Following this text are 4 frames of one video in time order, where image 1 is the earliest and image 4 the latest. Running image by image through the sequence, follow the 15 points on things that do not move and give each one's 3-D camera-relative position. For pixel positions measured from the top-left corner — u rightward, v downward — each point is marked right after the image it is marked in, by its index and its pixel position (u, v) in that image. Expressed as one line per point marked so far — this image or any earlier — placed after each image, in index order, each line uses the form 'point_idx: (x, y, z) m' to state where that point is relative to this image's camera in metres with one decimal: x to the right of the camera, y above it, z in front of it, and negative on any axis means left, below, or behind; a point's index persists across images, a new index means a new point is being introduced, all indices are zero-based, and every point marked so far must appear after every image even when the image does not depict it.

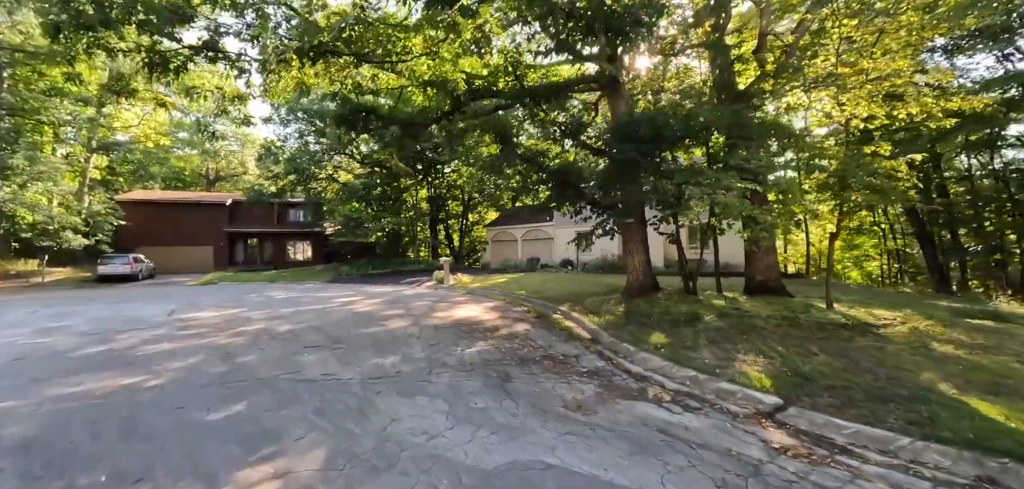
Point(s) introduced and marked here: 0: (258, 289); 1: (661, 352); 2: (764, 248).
0: (-10.6, -1.9, +15.8) m
1: (+2.2, -1.6, +5.5) m
2: (+6.1, -0.1, +9.2) m
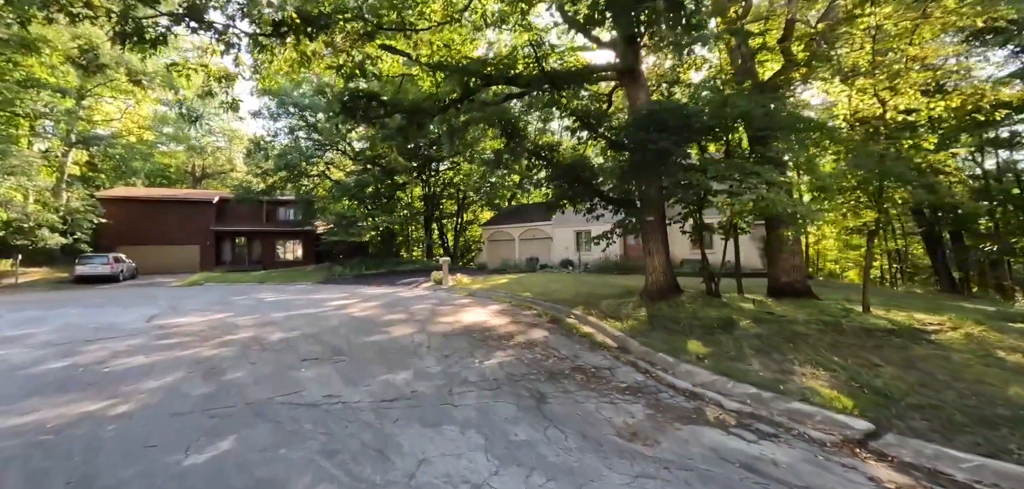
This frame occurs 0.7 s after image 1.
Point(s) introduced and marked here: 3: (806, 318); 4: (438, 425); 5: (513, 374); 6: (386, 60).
0: (-10.5, -1.8, +15.0) m
1: (+2.5, -1.5, +5.0) m
2: (+6.4, -0.1, +8.7) m
3: (+5.2, -1.3, +6.8) m
4: (-0.6, -1.5, +3.1) m
5: (0.0, -1.6, +4.7) m
6: (-3.1, +4.5, +9.3) m
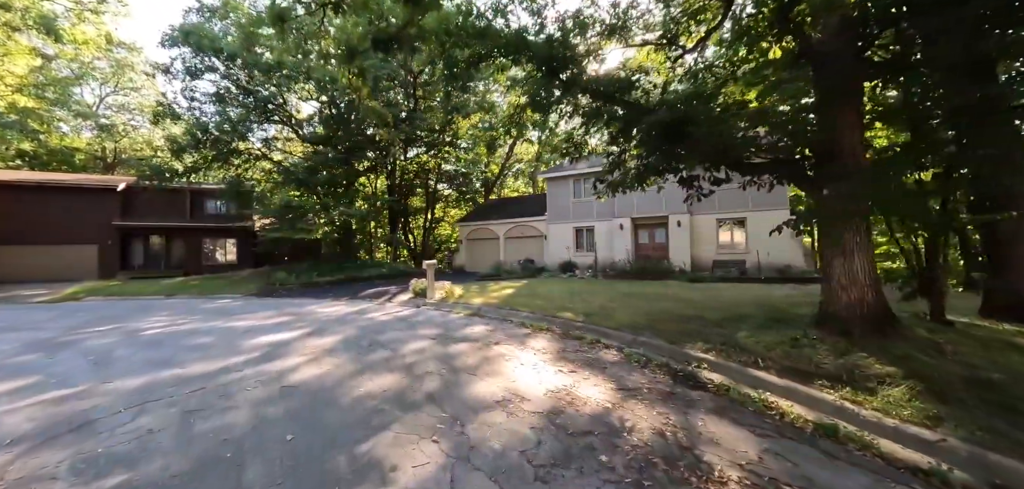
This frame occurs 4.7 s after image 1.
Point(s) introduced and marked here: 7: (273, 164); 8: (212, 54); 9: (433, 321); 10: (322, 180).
0: (-10.0, -1.8, +9.8) m
1: (+4.0, -1.4, +1.2) m
2: (+7.4, 0.0, +5.4) m
3: (+6.5, -1.2, +3.3) m
4: (+1.1, -1.4, -0.9) m
5: (+1.6, -1.5, +0.7) m
6: (-2.0, +4.6, +5.0) m
7: (-12.4, +4.2, +19.9) m
8: (-13.3, +8.6, +17.0) m
9: (-1.6, -1.6, +8.0) m
10: (-9.2, +3.1, +18.6) m
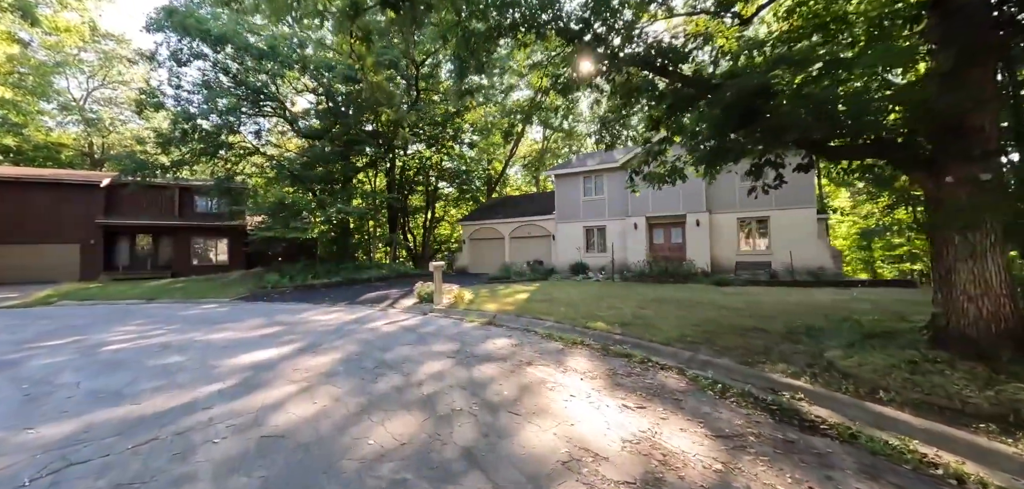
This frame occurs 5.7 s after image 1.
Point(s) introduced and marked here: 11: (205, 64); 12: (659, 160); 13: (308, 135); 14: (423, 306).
0: (-9.5, -1.7, +8.7) m
1: (+4.5, -1.4, +0.2) m
2: (+7.9, 0.0, +4.4) m
3: (+7.0, -1.2, +2.4) m
4: (+1.6, -1.3, -1.9) m
5: (+2.1, -1.5, -0.3) m
6: (-1.5, +4.6, +3.9) m
7: (-12.1, +4.2, +18.8) m
8: (-12.9, +8.6, +15.8) m
9: (-1.1, -1.6, +7.0) m
10: (-8.8, +3.1, +17.5) m
11: (-13.6, +8.0, +16.9) m
12: (+3.3, +1.8, +8.3) m
13: (-9.7, +5.2, +18.2) m
14: (-2.3, -1.6, +9.9) m
